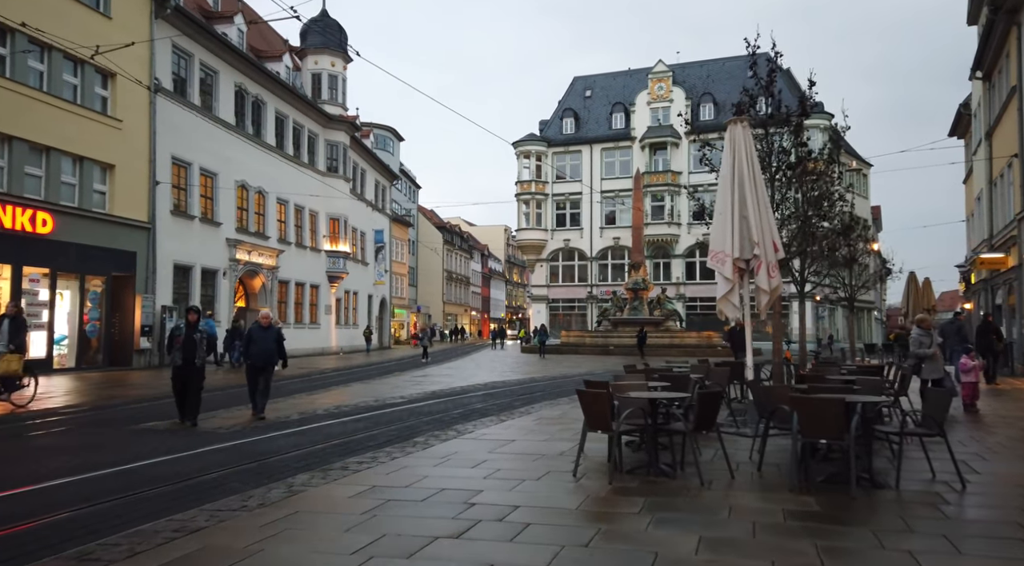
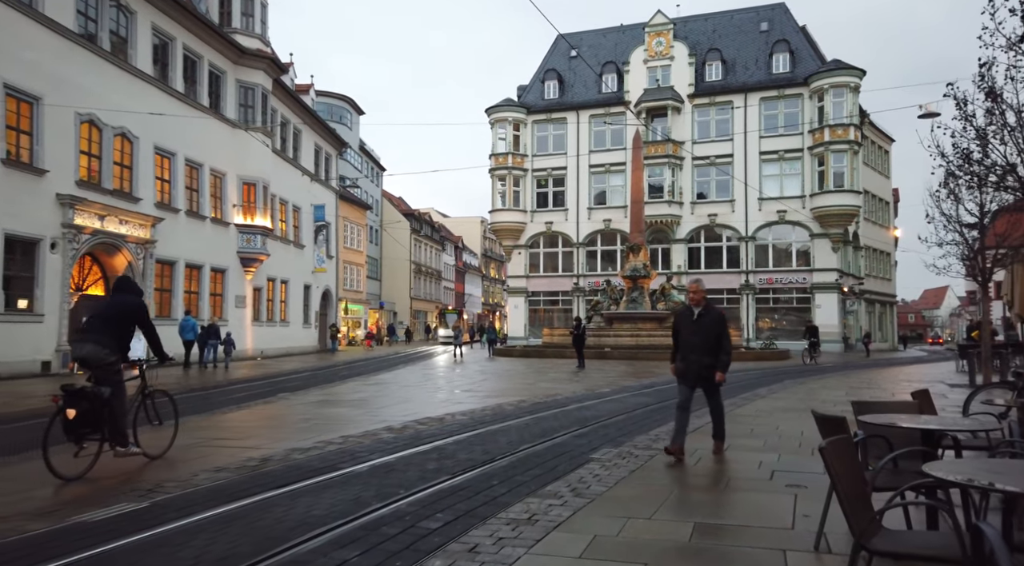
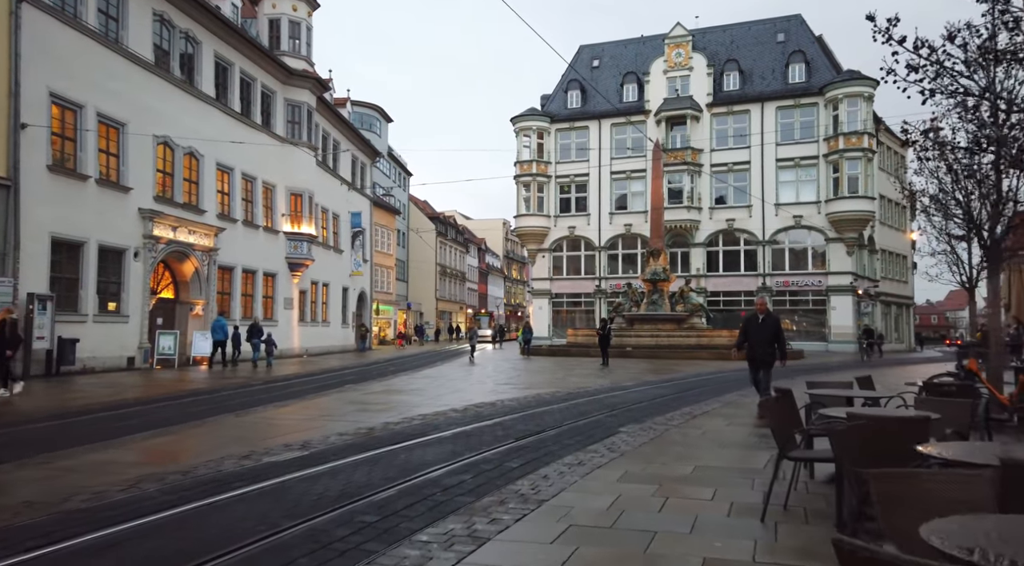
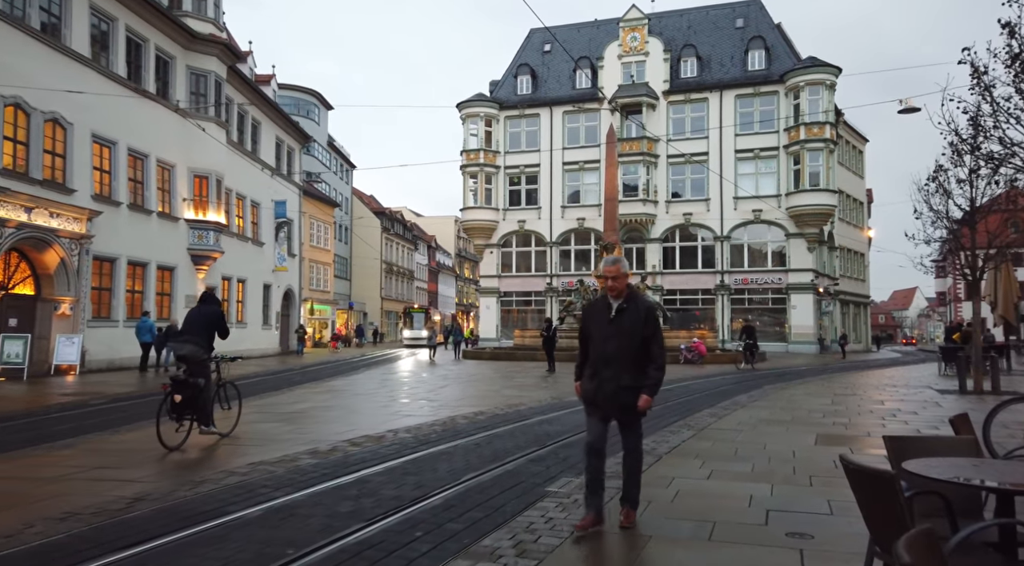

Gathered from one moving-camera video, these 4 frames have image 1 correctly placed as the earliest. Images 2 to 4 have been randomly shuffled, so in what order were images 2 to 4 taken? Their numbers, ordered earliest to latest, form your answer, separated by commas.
3, 2, 4
